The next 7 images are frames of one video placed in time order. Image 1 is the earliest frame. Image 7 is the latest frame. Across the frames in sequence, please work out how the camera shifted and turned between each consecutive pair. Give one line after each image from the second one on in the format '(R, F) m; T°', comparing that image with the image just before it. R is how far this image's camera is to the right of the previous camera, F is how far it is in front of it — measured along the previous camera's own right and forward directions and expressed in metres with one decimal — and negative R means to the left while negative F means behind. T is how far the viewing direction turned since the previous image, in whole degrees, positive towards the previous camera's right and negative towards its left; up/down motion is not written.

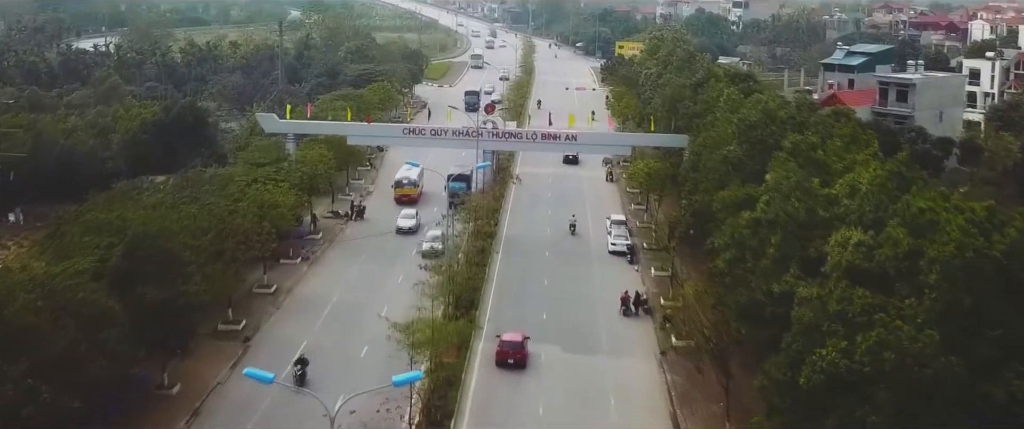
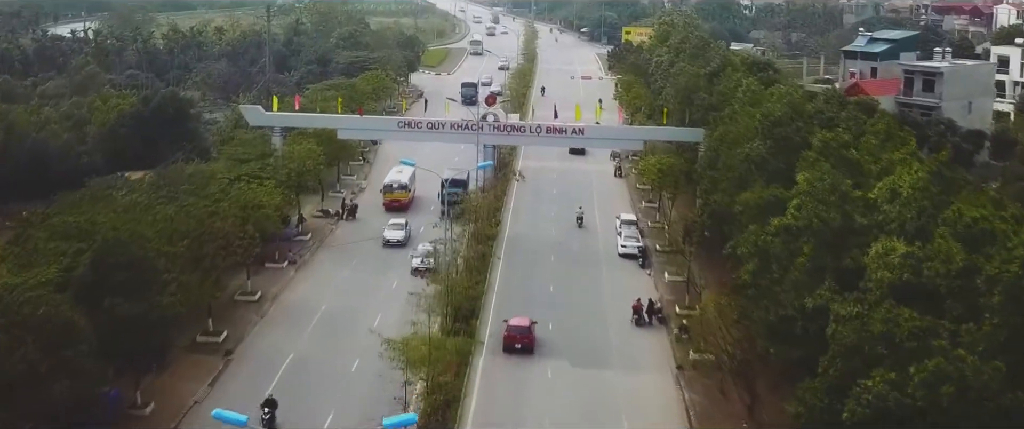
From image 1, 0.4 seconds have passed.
(-0.2, +4.3) m; 0°
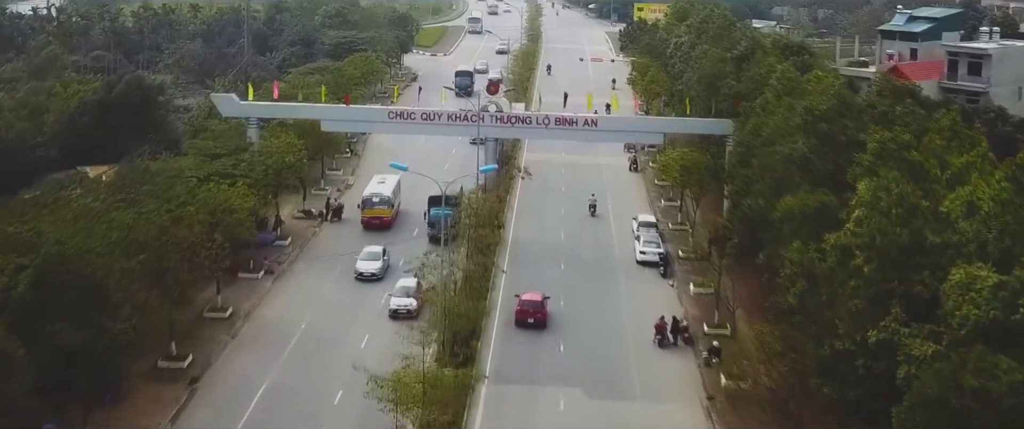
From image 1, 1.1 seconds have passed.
(-0.3, +6.4) m; 0°
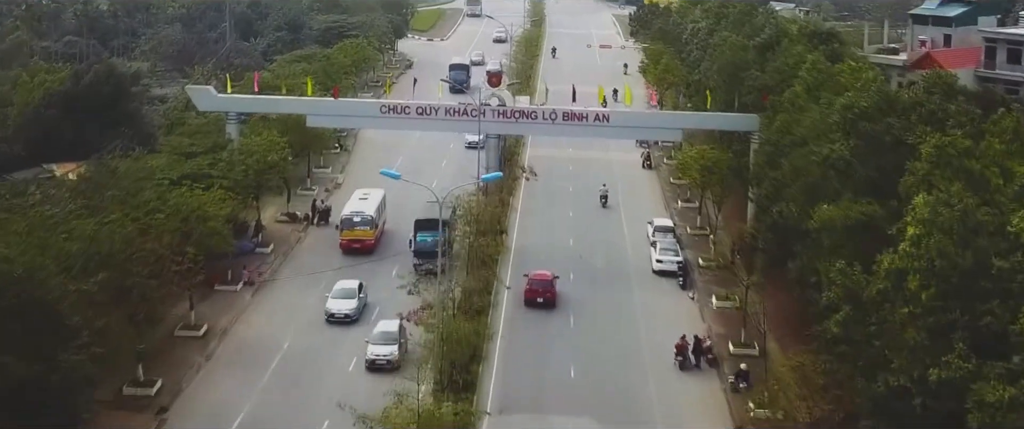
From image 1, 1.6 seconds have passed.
(-0.2, +4.6) m; 0°
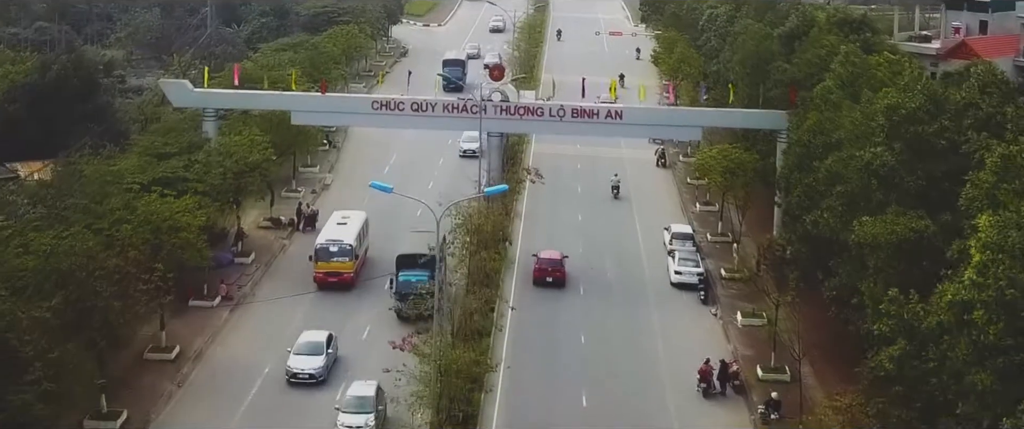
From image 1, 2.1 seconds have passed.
(-0.2, +4.2) m; 0°
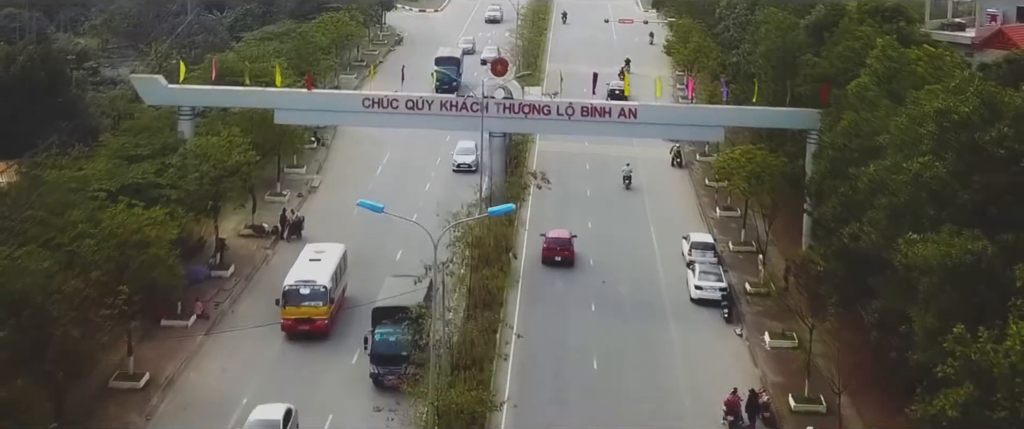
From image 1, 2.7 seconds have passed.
(-0.2, +3.8) m; 0°
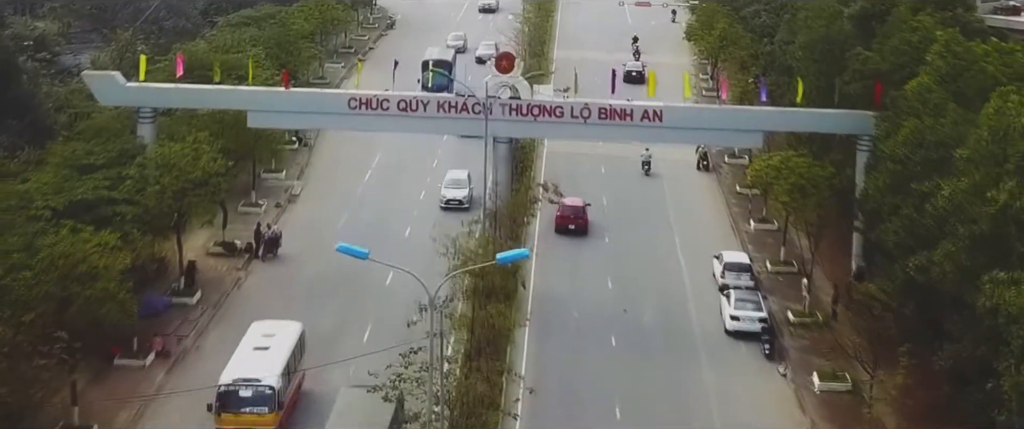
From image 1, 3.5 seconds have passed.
(-0.3, +5.1) m; 0°
